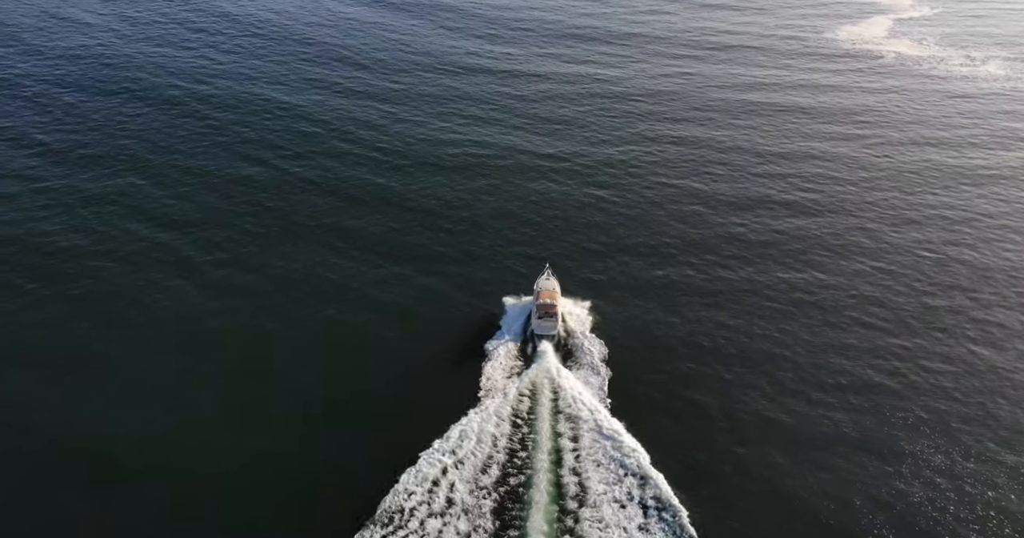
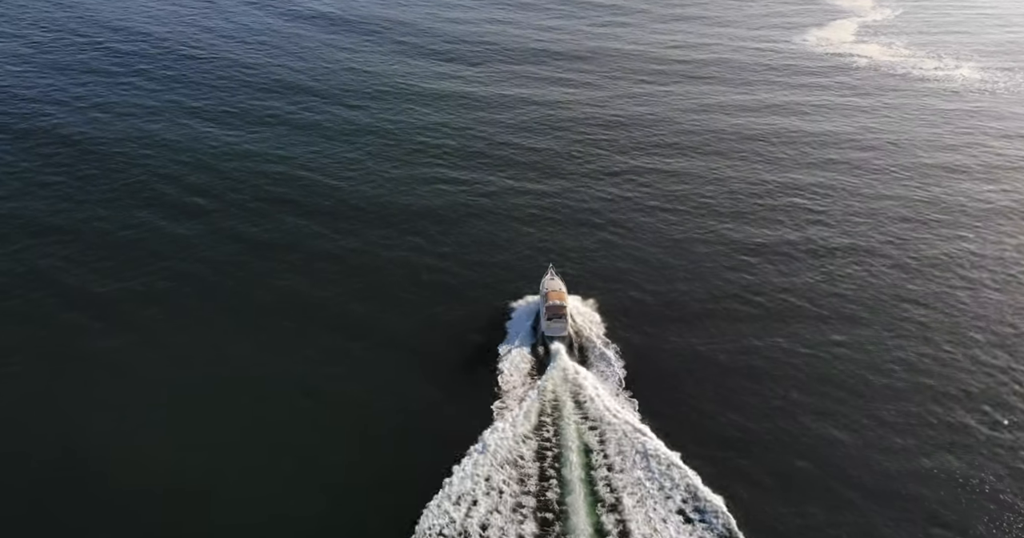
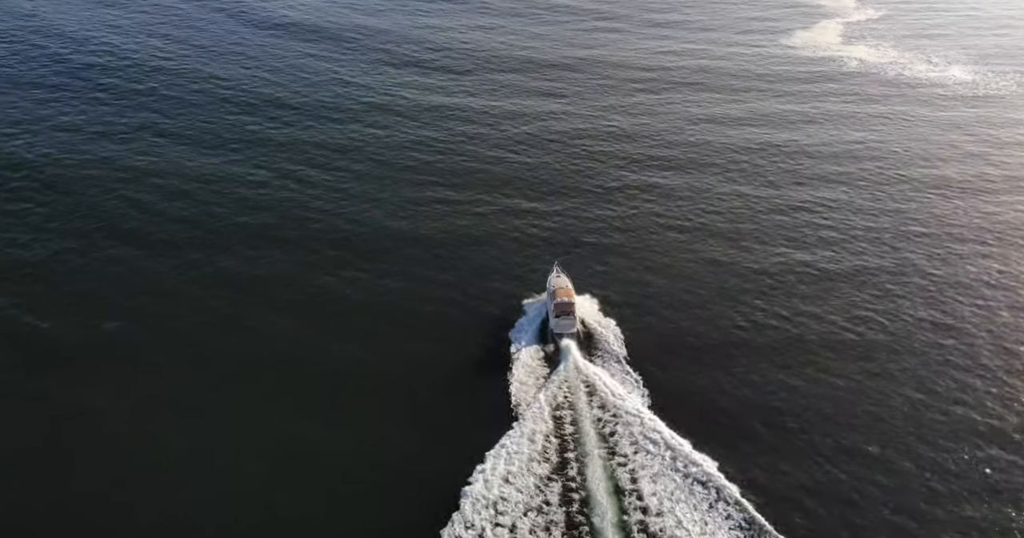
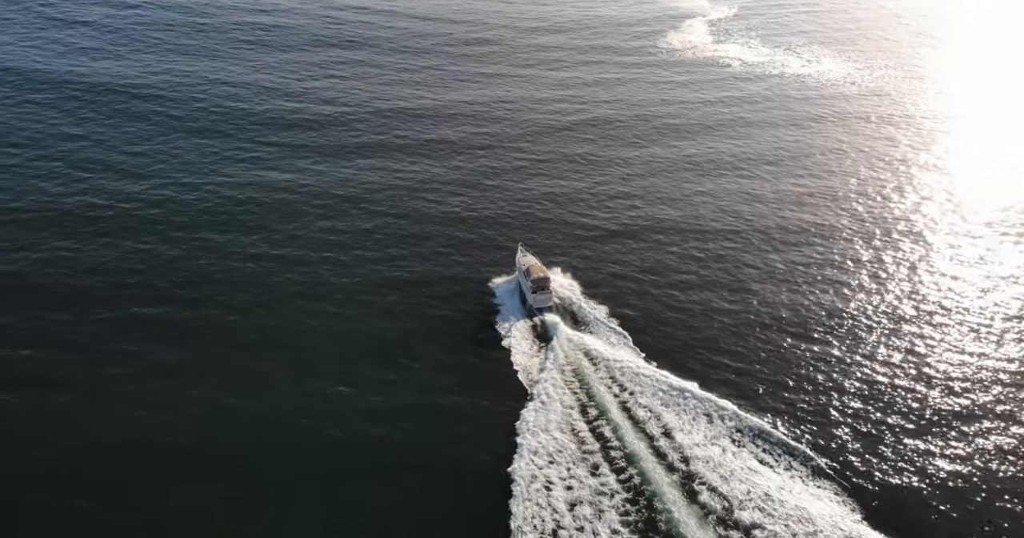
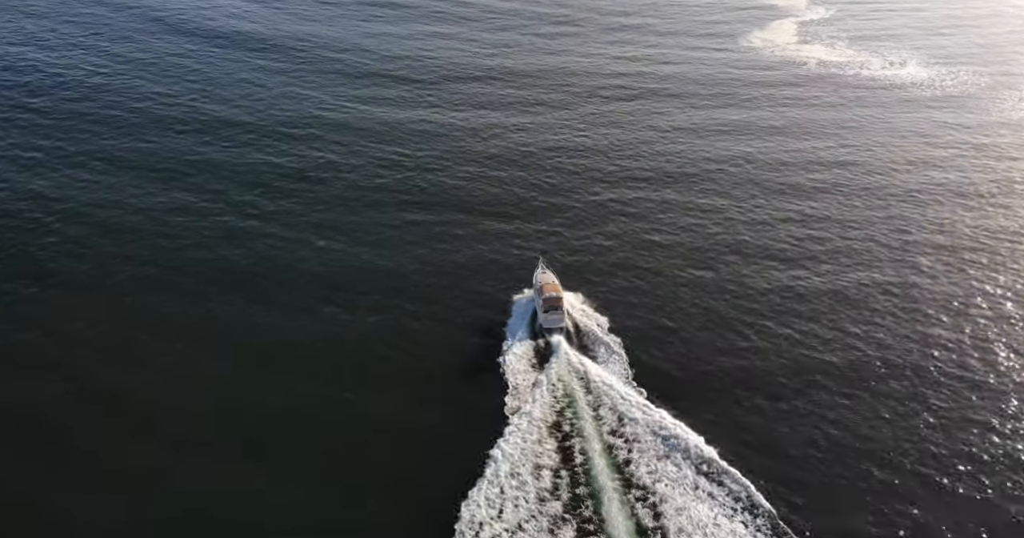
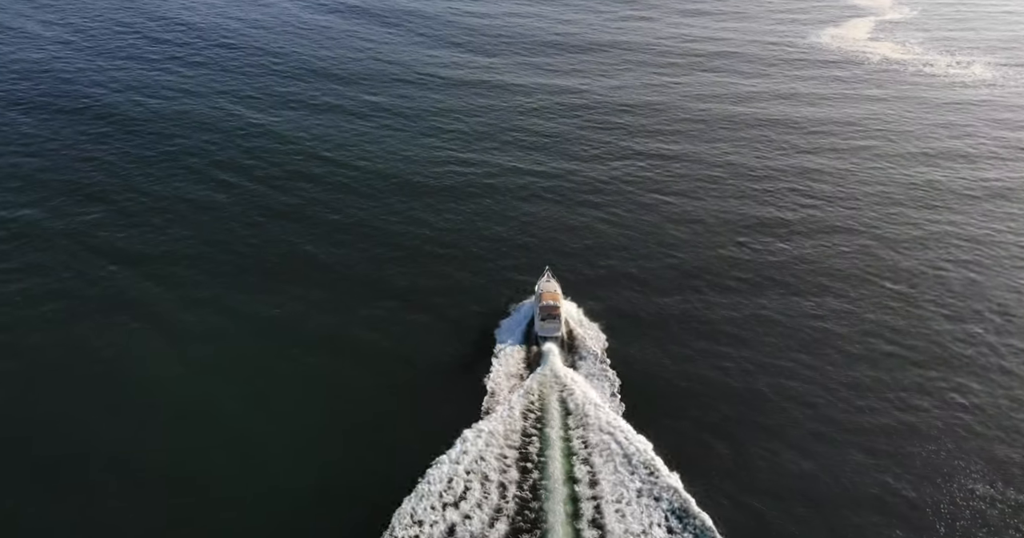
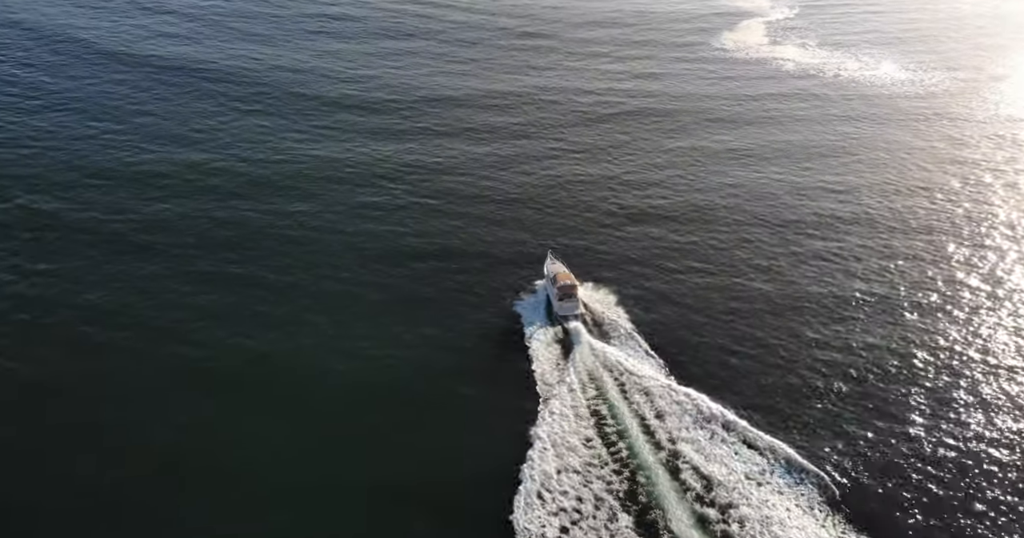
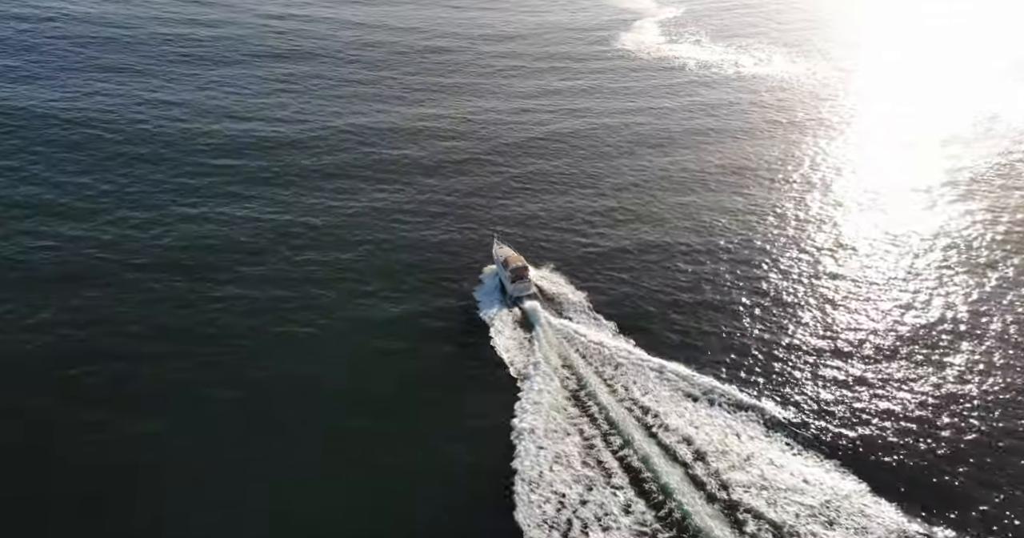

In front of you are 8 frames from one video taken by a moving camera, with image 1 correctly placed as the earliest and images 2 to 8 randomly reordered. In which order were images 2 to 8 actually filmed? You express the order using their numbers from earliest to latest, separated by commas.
6, 2, 3, 5, 7, 4, 8
